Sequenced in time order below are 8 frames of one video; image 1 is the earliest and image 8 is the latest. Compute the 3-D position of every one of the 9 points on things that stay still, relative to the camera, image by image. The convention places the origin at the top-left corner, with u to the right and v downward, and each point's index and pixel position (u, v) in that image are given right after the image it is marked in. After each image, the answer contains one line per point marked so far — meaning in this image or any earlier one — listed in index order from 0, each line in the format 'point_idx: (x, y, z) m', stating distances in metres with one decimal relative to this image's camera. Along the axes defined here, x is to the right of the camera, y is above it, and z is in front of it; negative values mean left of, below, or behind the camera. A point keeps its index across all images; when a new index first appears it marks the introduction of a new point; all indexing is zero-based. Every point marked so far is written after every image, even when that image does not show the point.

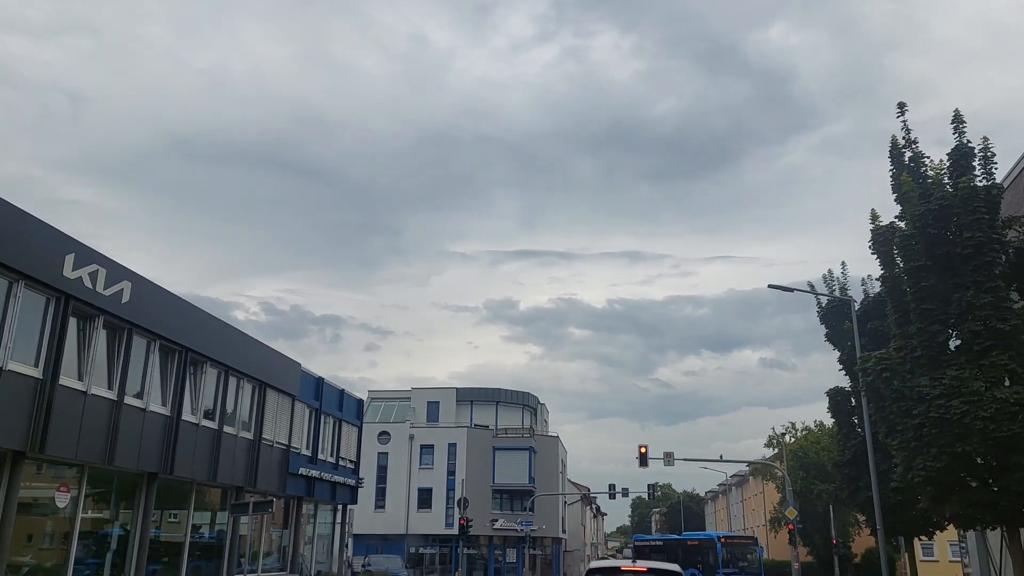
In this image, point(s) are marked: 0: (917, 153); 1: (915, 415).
0: (+7.6, +2.5, +19.1) m
1: (+6.9, -2.2, +17.4) m
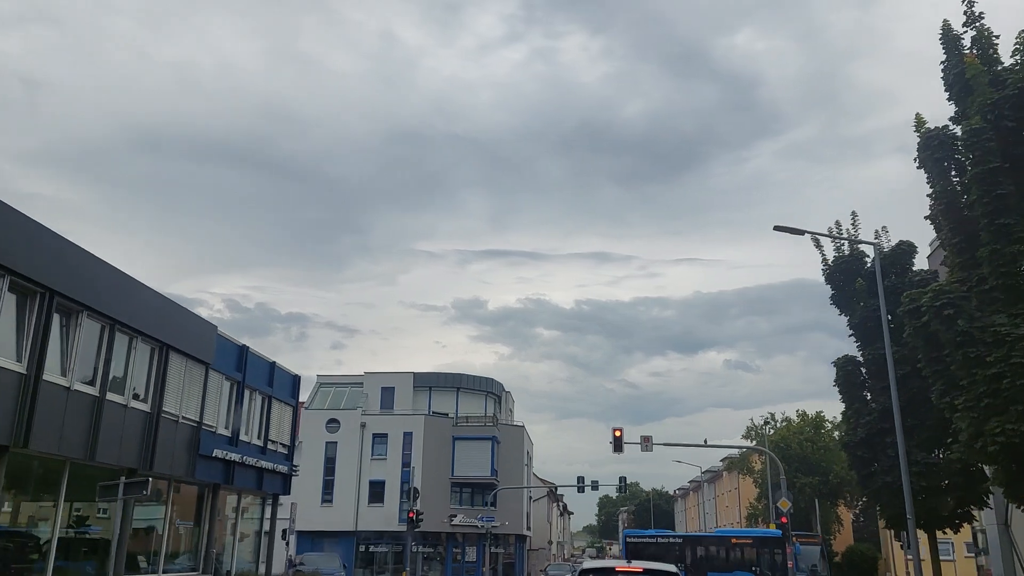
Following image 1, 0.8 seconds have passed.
0: (+6.9, +3.7, +14.9) m
1: (+6.2, -1.0, +13.2) m
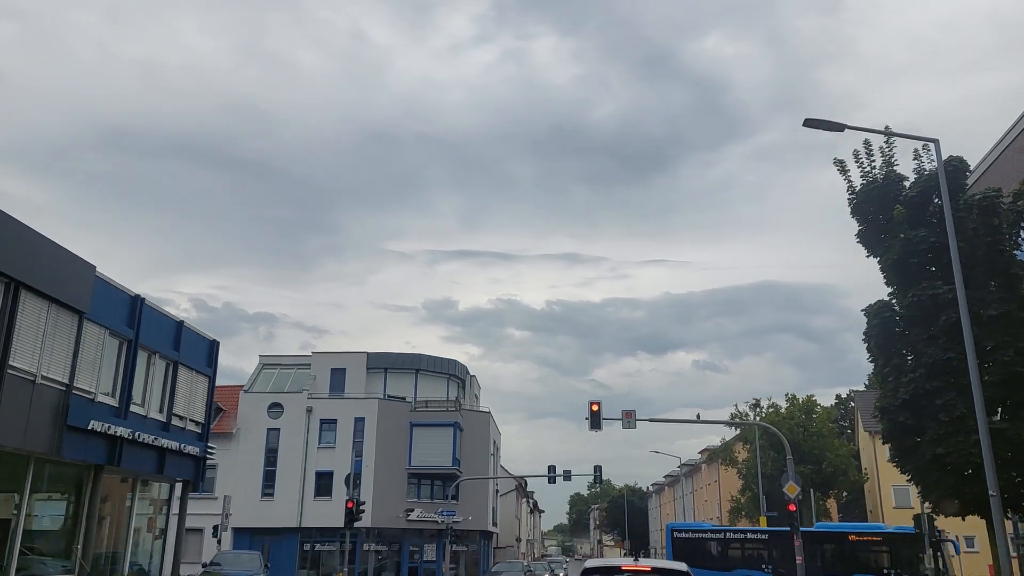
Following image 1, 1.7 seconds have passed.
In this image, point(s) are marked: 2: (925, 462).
0: (+6.3, +5.1, +10.1) m
1: (+5.6, +0.4, +8.4) m
2: (+7.6, -3.2, +18.7) m
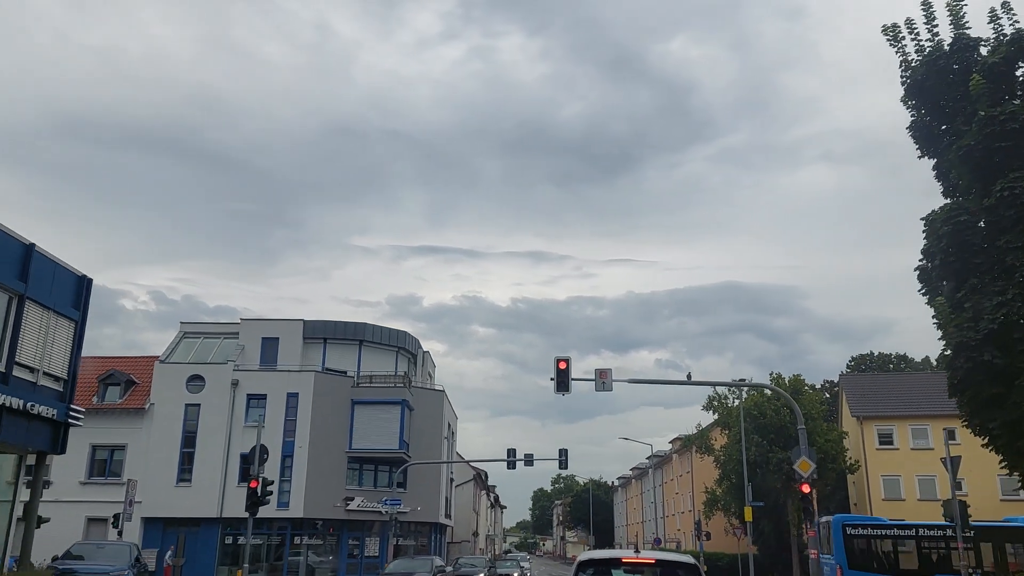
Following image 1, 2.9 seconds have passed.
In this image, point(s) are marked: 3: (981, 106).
0: (+5.8, +6.6, +4.9) m
1: (+5.2, +1.9, +3.2) m
2: (+6.7, -1.7, +13.6) m
3: (+6.8, +2.6, +14.7) m
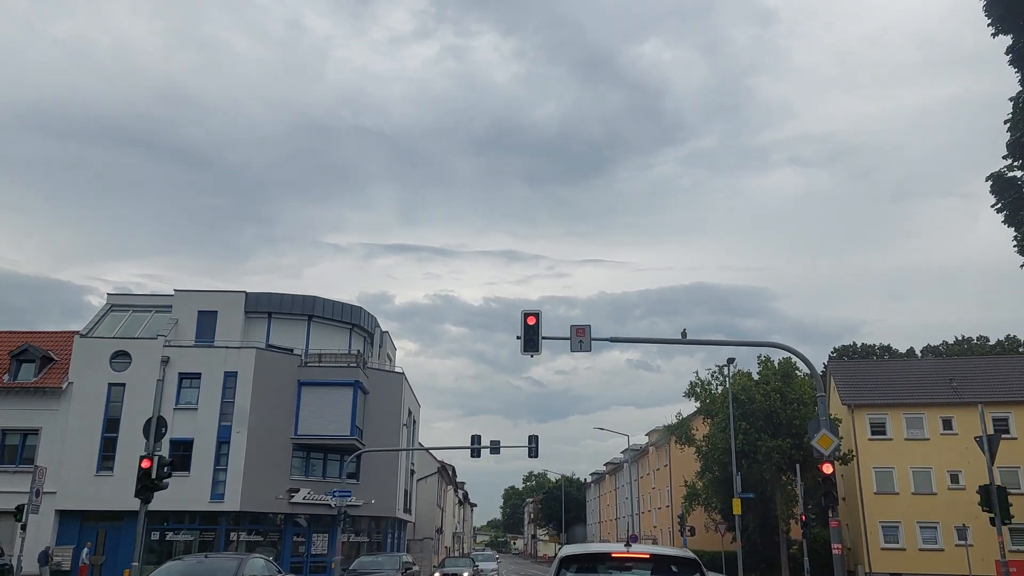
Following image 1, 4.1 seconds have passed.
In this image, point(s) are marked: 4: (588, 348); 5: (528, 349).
0: (+5.6, +7.7, +1.1) m
1: (+4.9, +3.0, -0.7) m
2: (+6.2, -0.6, +9.8) m
3: (+6.2, +3.7, +10.8) m
4: (+1.4, -1.1, +18.3) m
5: (+0.3, -1.1, +18.1) m
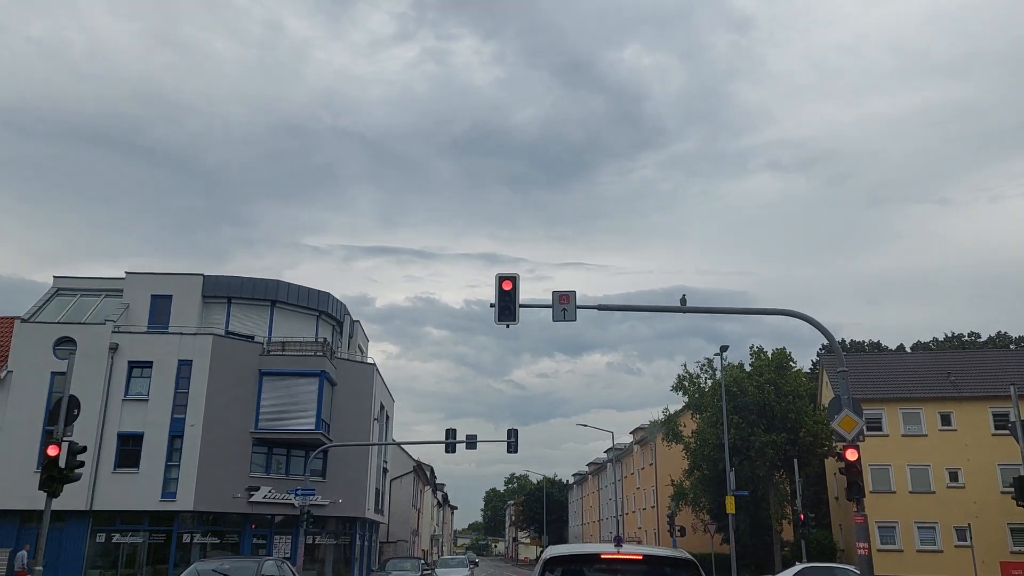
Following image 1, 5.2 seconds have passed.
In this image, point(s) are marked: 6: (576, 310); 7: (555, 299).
0: (+5.5, +8.3, -1.3) m
1: (+4.9, +3.7, -3.1) m
2: (+6.0, 0.0, +7.4) m
3: (+6.0, +4.4, +8.4) m
4: (+1.0, -0.4, +15.8) m
5: (-0.1, -0.4, +15.6) m
6: (+1.0, -0.3, +15.9) m
7: (+0.7, -0.2, +15.9) m
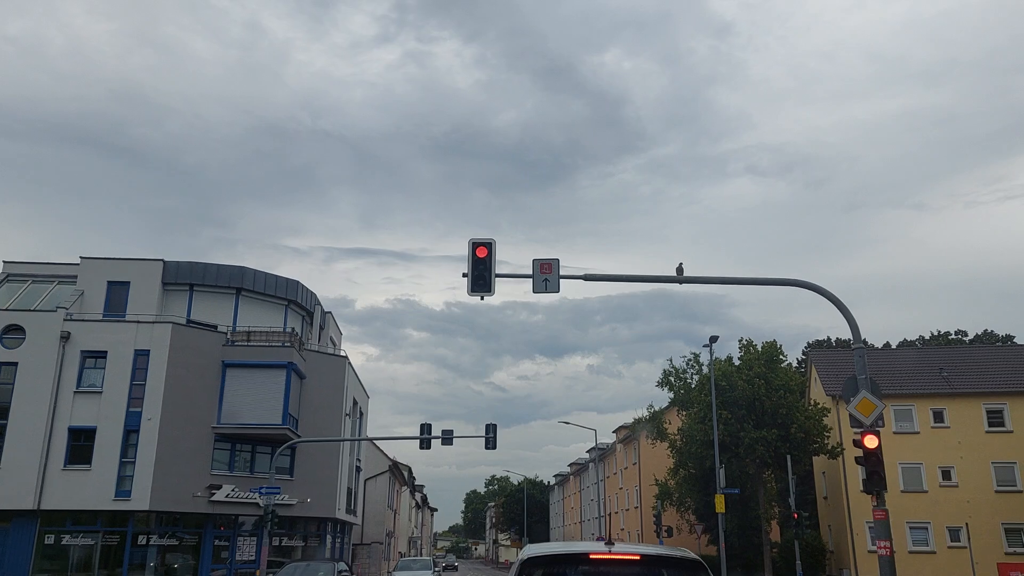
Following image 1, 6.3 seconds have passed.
0: (+5.5, +8.8, -3.0) m
1: (+5.0, +4.1, -4.8) m
2: (+5.8, +0.5, +5.7) m
3: (+5.8, +4.8, +6.8) m
4: (+0.7, 0.0, +14.0) m
5: (-0.4, 0.0, +13.8) m
6: (+0.7, +0.1, +14.1) m
7: (+0.4, +0.3, +14.1) m
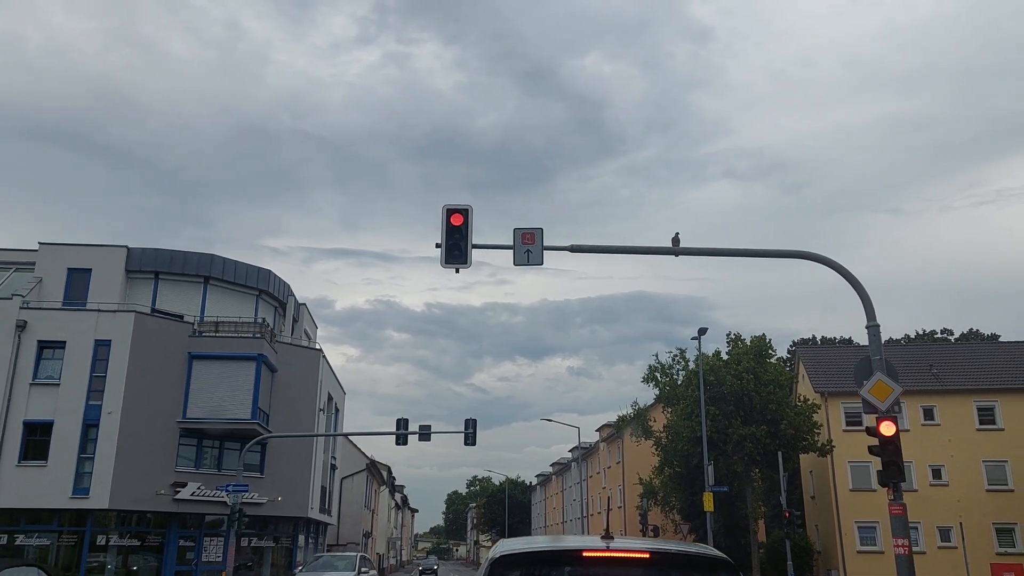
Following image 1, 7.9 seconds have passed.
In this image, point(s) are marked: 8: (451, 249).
0: (+5.7, +9.2, -4.3) m
1: (+5.1, +4.5, -6.1) m
2: (+5.8, +0.8, +4.4) m
3: (+5.7, +5.2, +5.5) m
4: (+0.4, +0.4, +12.6) m
5: (-0.6, +0.4, +12.4) m
6: (+0.5, +0.5, +12.8) m
7: (+0.2, +0.6, +12.8) m
8: (-0.6, +0.5, +12.4) m
